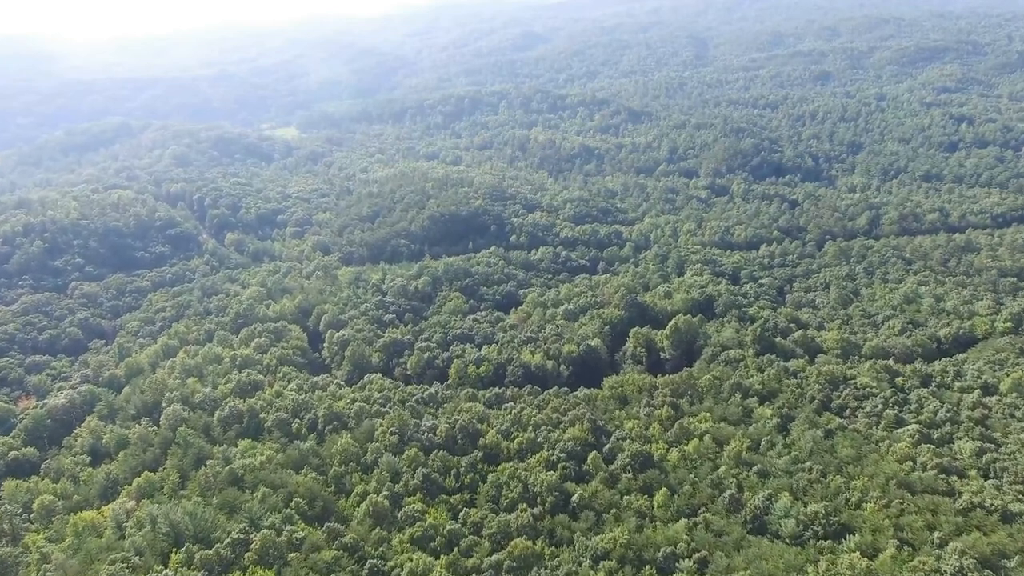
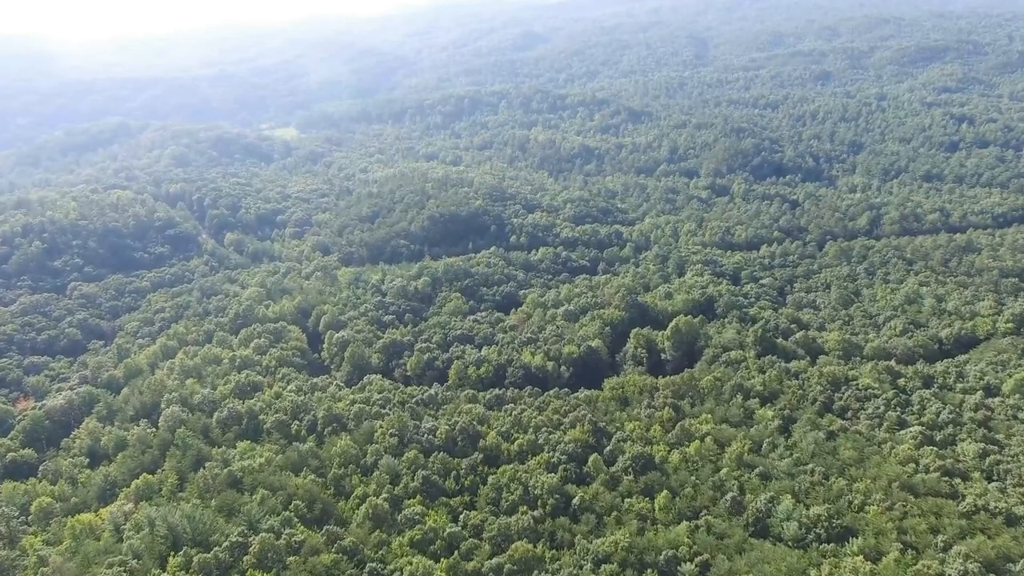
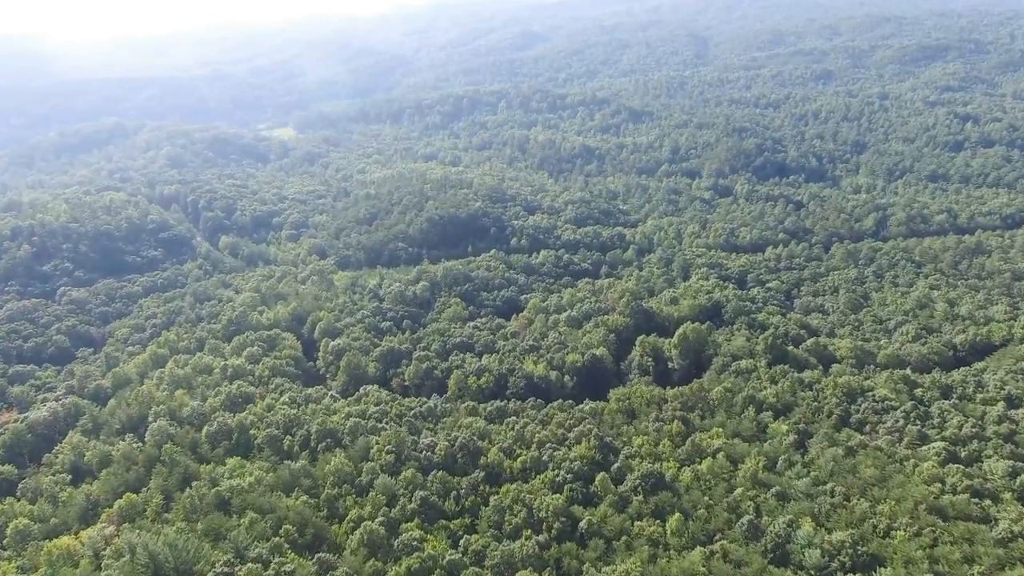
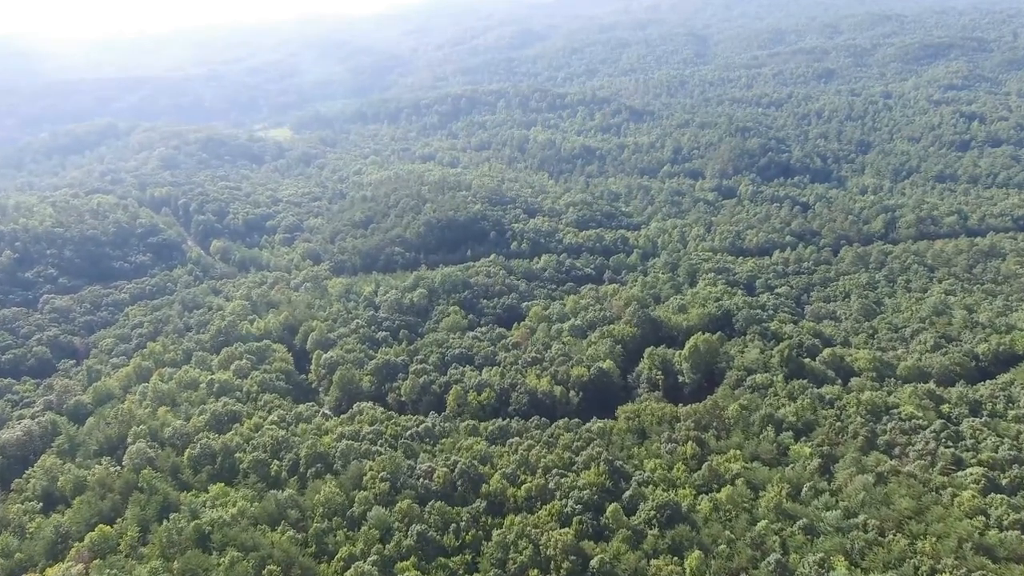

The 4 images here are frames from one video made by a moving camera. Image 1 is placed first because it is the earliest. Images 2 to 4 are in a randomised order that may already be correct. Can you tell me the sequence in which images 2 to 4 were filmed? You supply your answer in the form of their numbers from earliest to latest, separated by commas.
2, 3, 4
